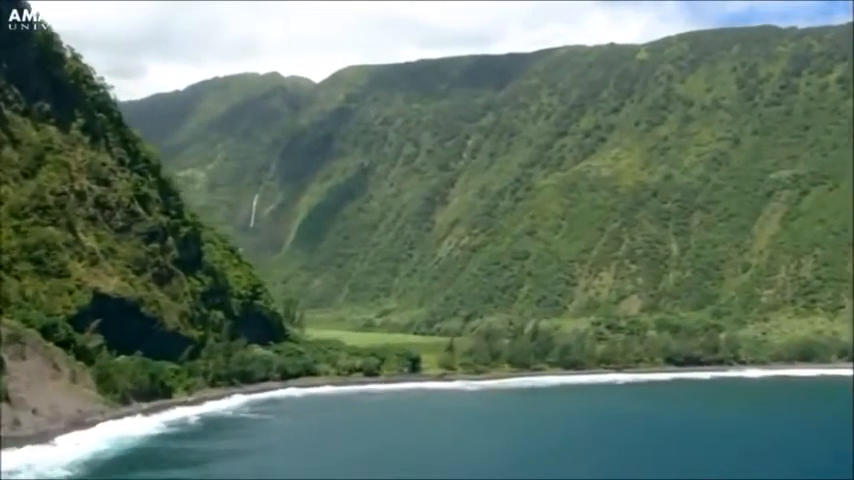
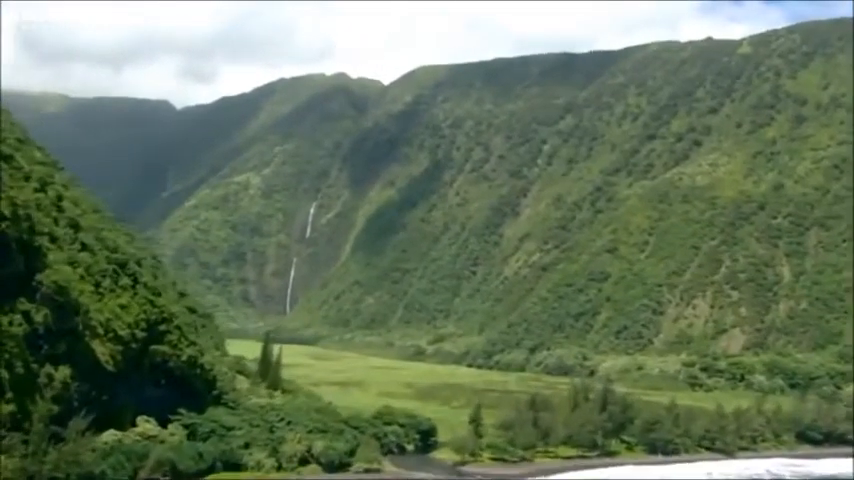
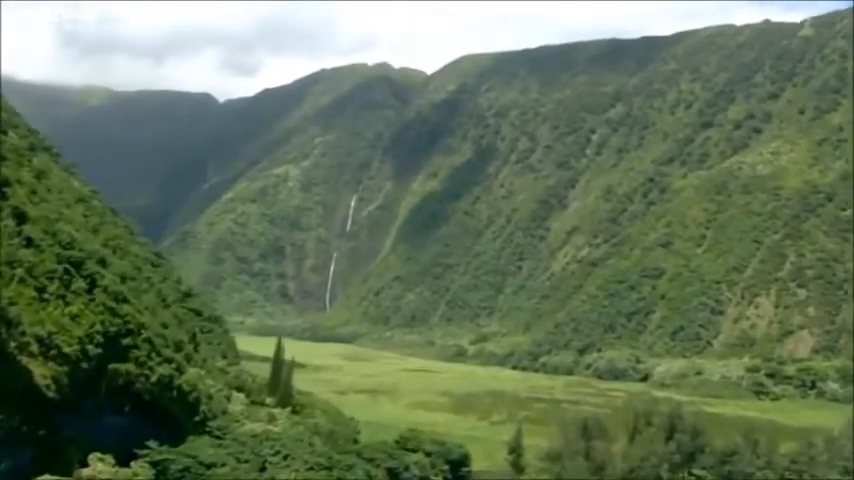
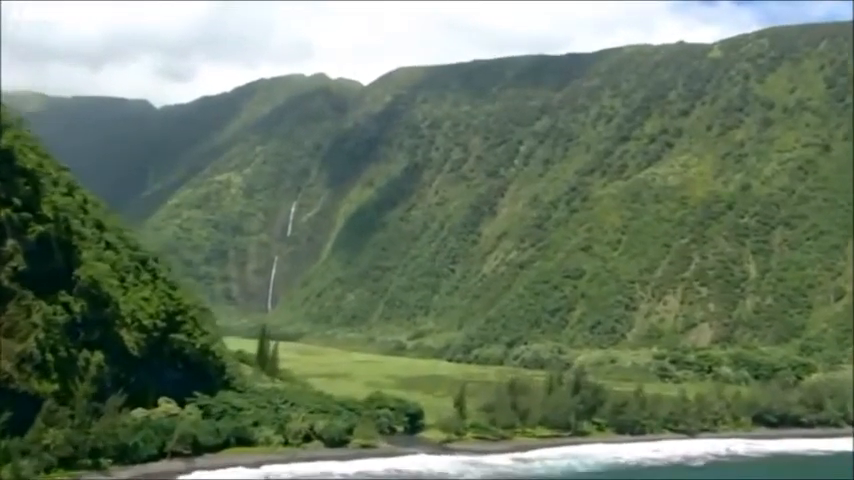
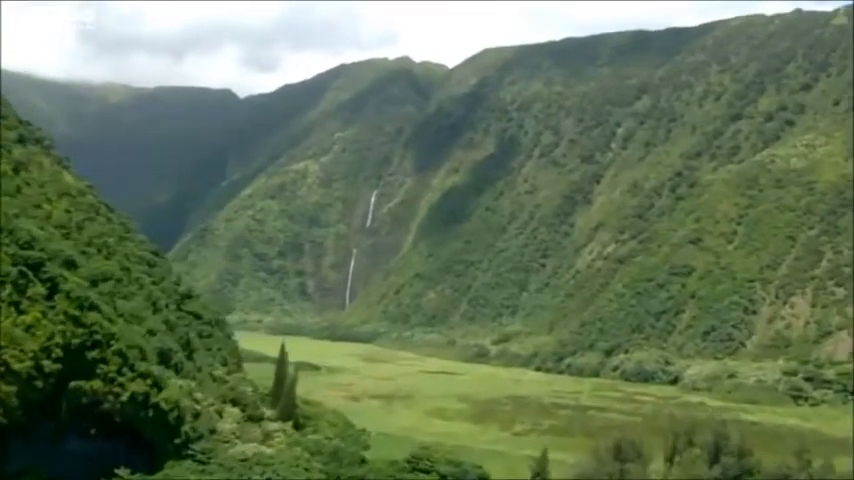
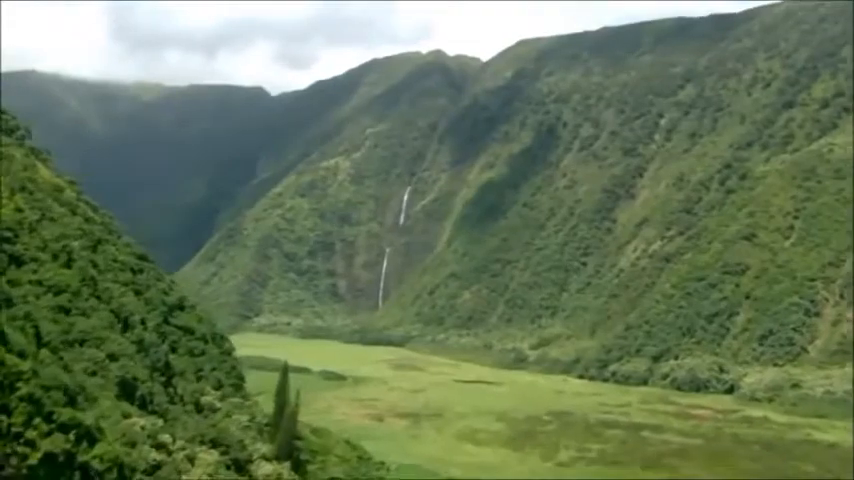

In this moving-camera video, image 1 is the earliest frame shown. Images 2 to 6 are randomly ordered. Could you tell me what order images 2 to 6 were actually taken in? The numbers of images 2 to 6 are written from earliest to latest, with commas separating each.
4, 2, 3, 5, 6
